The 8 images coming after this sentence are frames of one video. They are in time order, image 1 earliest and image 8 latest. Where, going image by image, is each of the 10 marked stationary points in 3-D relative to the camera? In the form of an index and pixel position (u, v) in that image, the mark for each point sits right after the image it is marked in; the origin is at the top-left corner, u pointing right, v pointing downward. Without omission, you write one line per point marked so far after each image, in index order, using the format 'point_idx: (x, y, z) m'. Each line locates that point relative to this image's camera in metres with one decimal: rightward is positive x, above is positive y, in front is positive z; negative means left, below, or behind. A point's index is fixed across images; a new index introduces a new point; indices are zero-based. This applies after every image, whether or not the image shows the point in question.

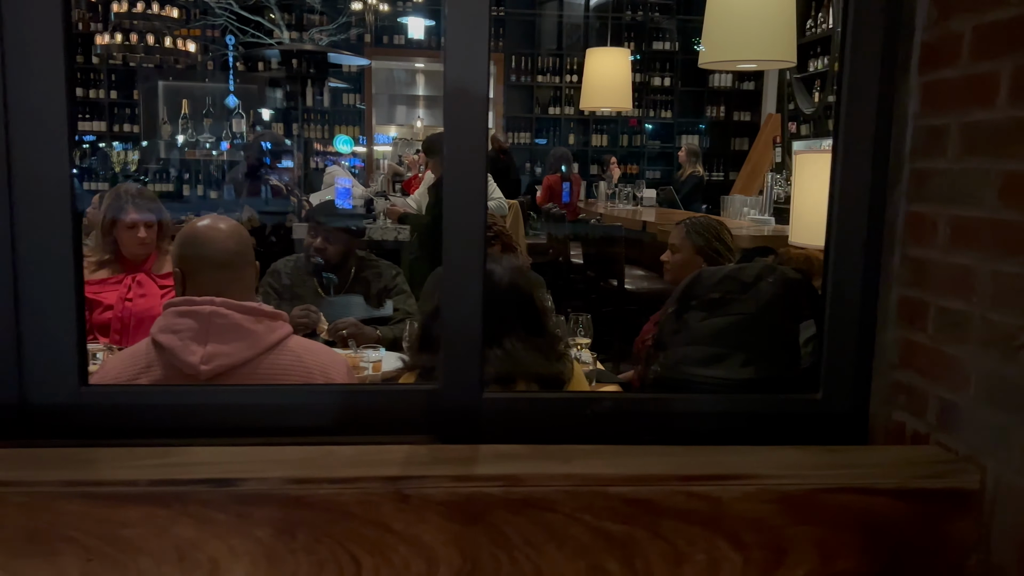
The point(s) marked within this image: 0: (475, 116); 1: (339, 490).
0: (-0.1, +0.4, +1.0) m
1: (-0.3, -0.4, +0.8) m
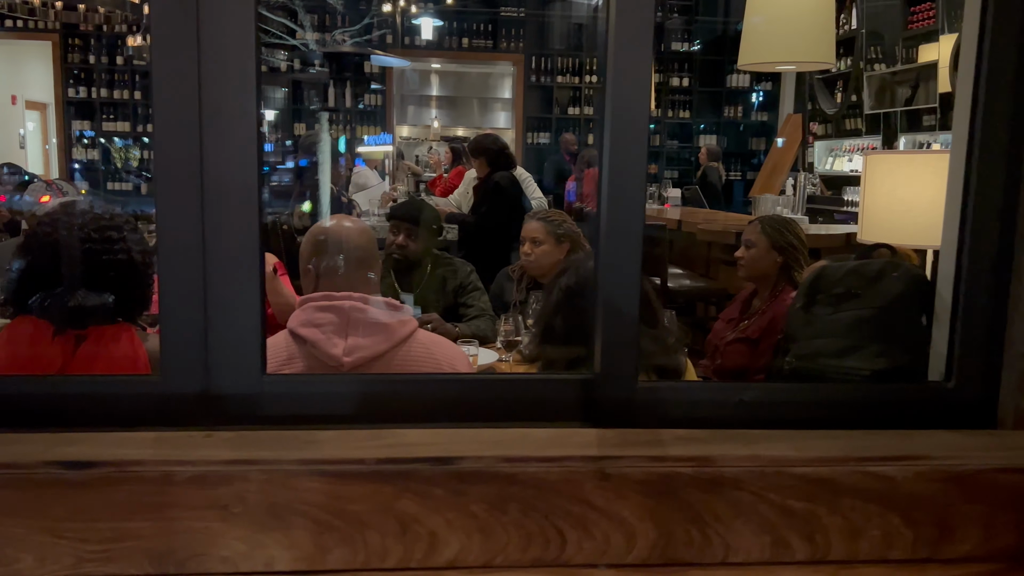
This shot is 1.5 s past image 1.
0: (+0.3, +0.5, +1.1) m
1: (+0.1, -0.4, +0.9) m
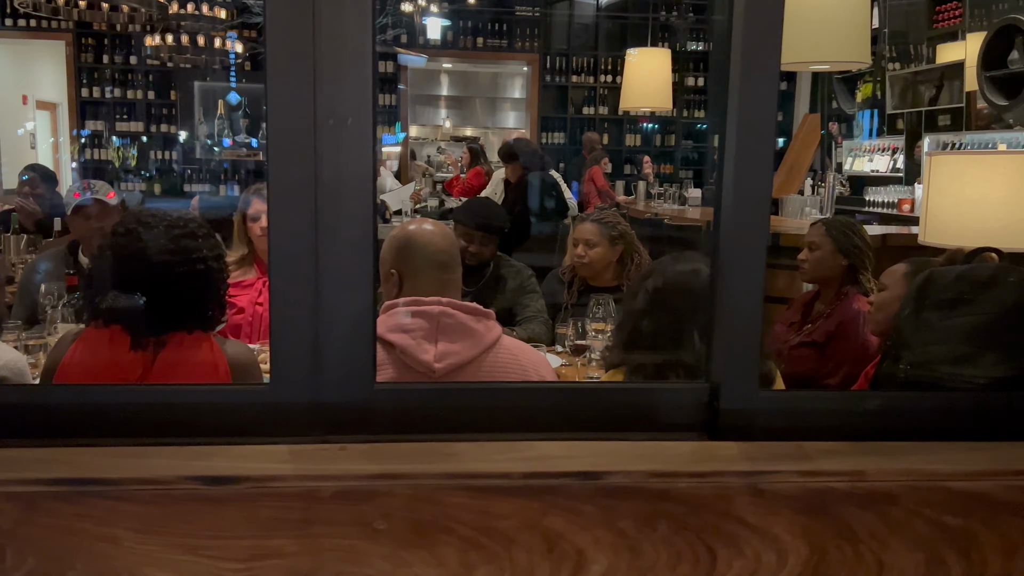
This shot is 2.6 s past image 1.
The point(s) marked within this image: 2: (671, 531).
0: (+0.6, +0.4, +1.1) m
1: (+0.4, -0.4, +0.9) m
2: (+0.3, -0.5, +0.9) m
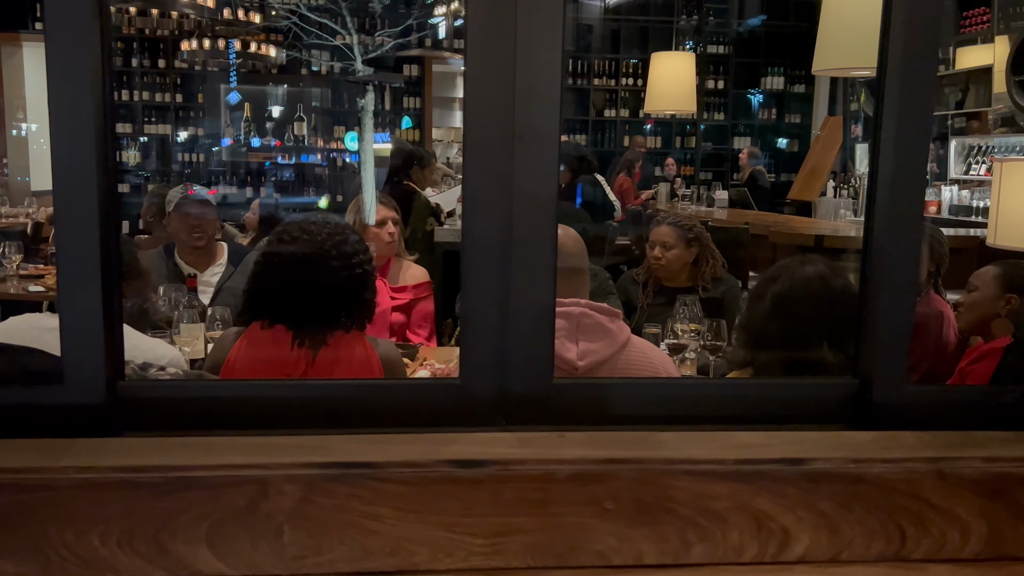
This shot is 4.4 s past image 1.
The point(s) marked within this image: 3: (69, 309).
0: (+1.1, +0.4, +1.2) m
1: (+0.9, -0.4, +1.0) m
2: (+0.8, -0.5, +1.0) m
3: (-1.1, 0.0, +1.1) m
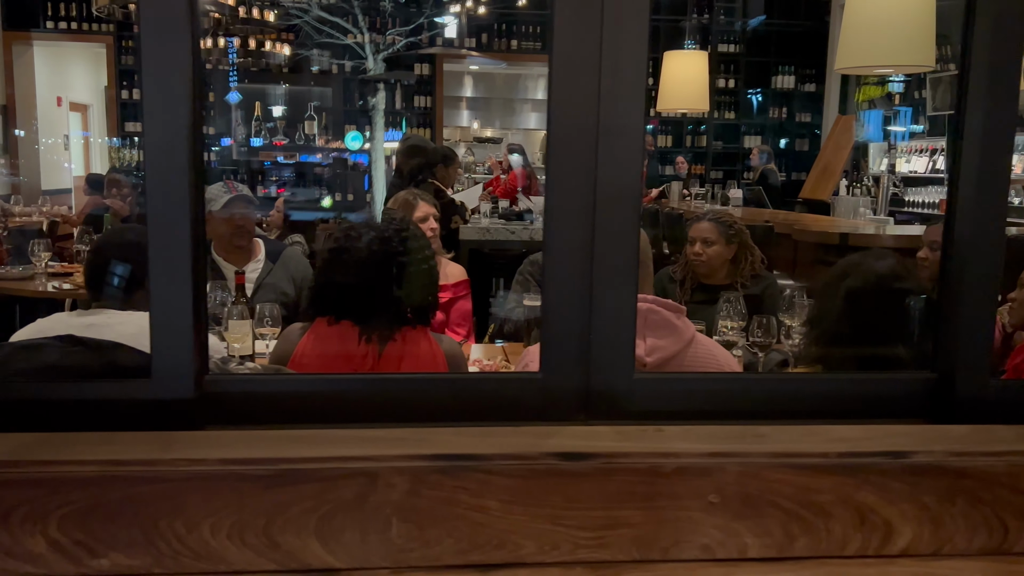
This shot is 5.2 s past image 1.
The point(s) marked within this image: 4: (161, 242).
0: (+1.4, +0.5, +1.2) m
1: (+1.1, -0.4, +1.0) m
2: (+1.0, -0.5, +1.0) m
3: (-0.9, 0.0, +1.1) m
4: (-0.9, +0.1, +1.0) m
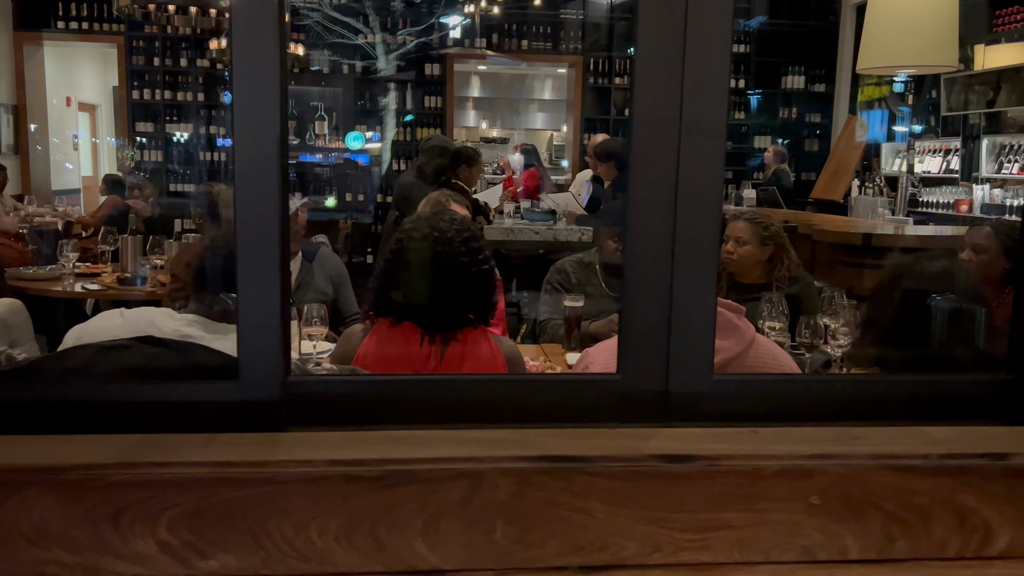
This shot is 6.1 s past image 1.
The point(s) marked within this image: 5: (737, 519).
0: (+1.6, +0.4, +1.2) m
1: (+1.3, -0.4, +1.0) m
2: (+1.3, -0.5, +1.0) m
3: (-0.7, 0.0, +1.1) m
4: (-0.7, +0.1, +1.0) m
5: (+0.5, -0.5, +0.9) m
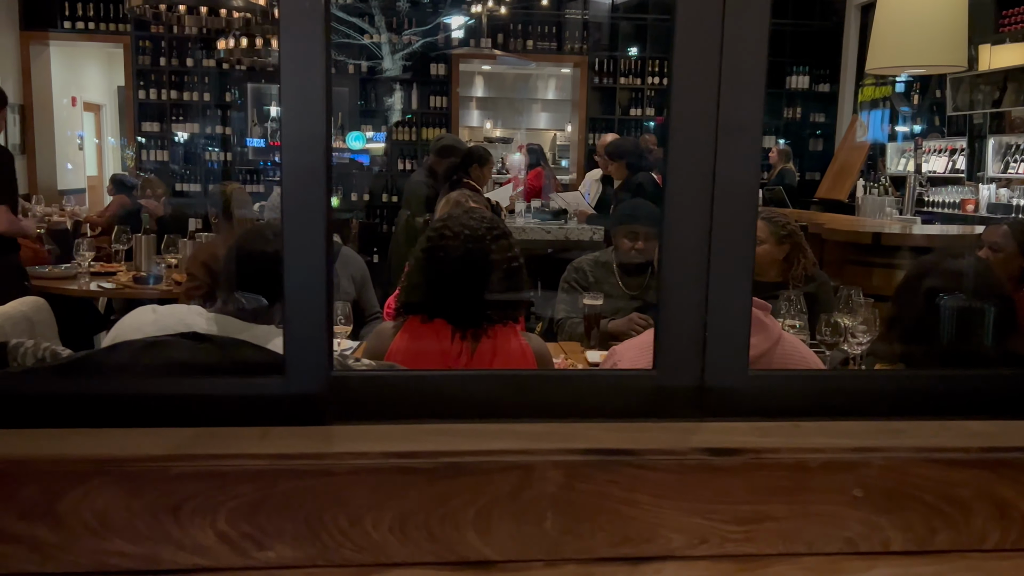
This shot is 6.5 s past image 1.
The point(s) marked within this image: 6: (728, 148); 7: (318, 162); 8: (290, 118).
0: (+1.7, +0.5, +1.2) m
1: (+1.4, -0.4, +1.0) m
2: (+1.4, -0.5, +1.0) m
3: (-0.6, 0.0, +1.1) m
4: (-0.5, +0.1, +1.1) m
5: (+0.6, -0.5, +0.9) m
6: (+0.6, +0.4, +1.2) m
7: (-0.5, +0.3, +1.1) m
8: (-0.6, +0.4, +1.0) m
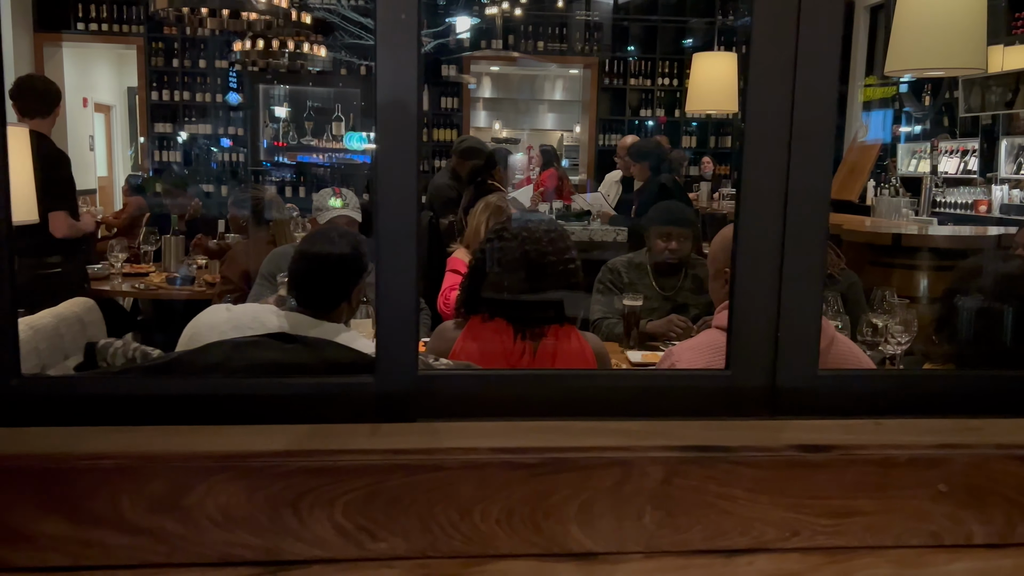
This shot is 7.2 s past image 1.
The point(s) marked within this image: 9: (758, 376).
0: (+1.9, +0.5, +1.2) m
1: (+1.7, -0.4, +1.0) m
2: (+1.6, -0.5, +1.0) m
3: (-0.3, 0.0, +1.1) m
4: (-0.3, +0.1, +1.1) m
5: (+0.8, -0.5, +1.0) m
6: (+0.8, +0.4, +1.2) m
7: (-0.3, +0.3, +1.1) m
8: (-0.3, +0.4, +1.1) m
9: (+0.7, -0.3, +1.2) m
